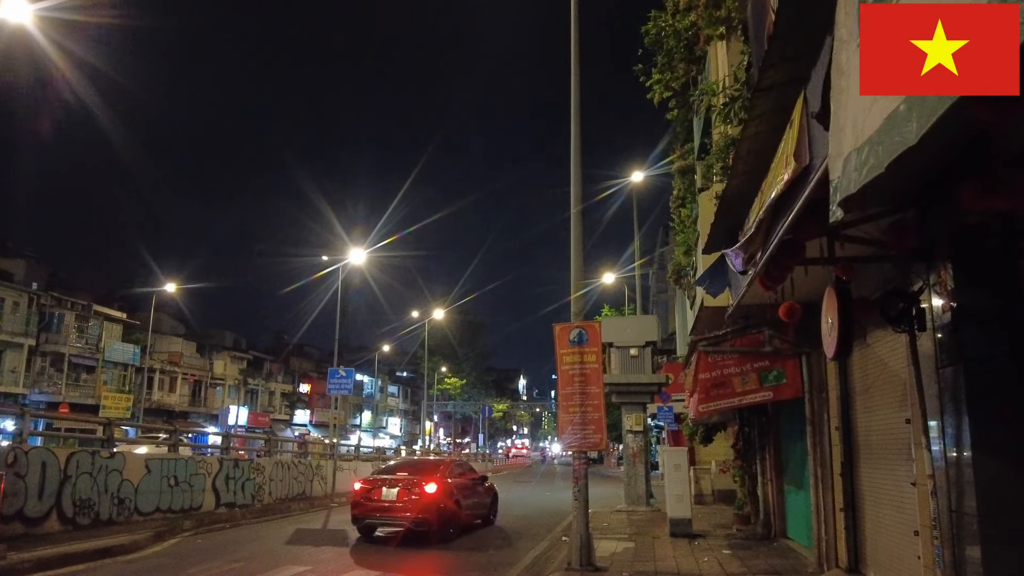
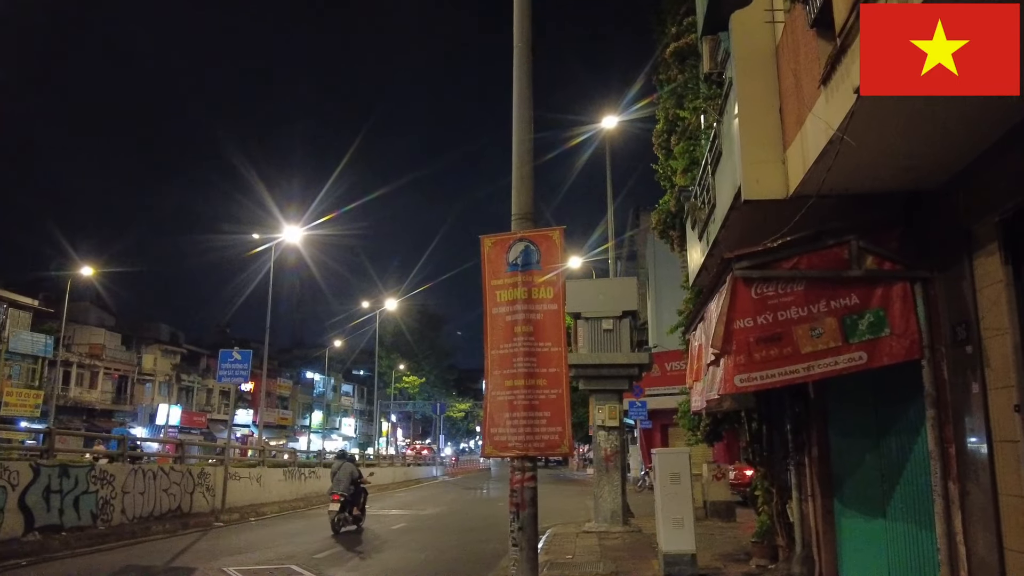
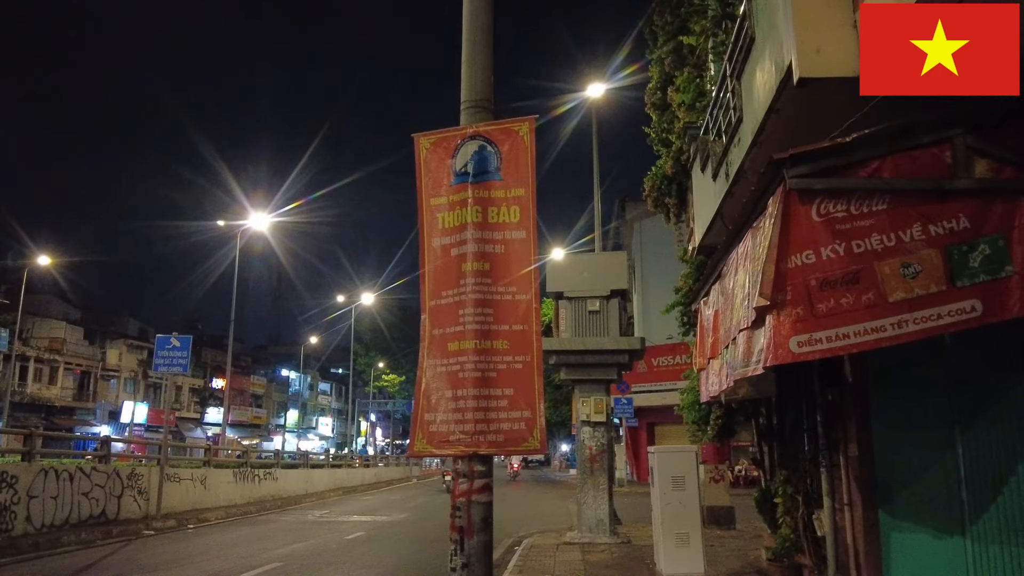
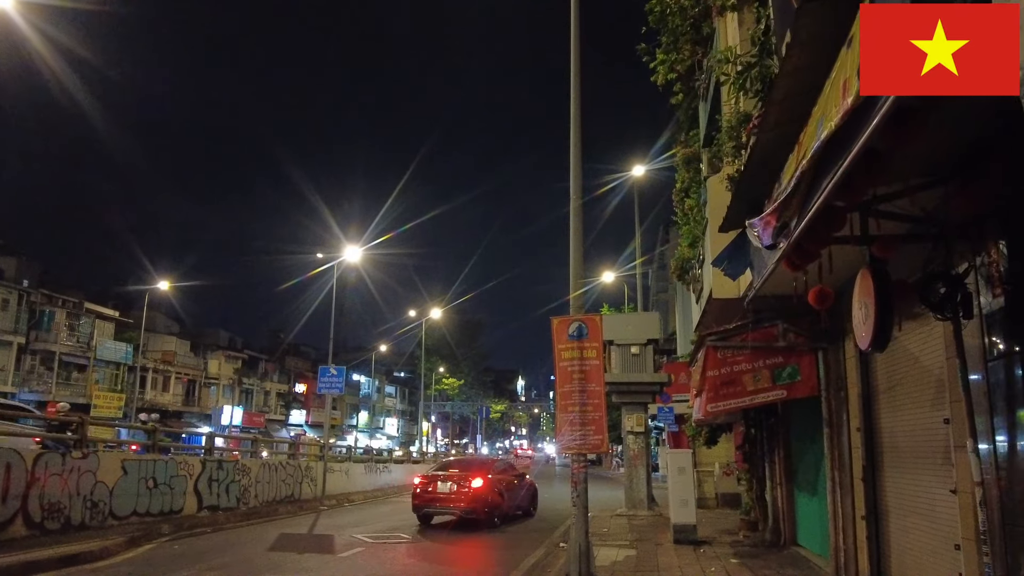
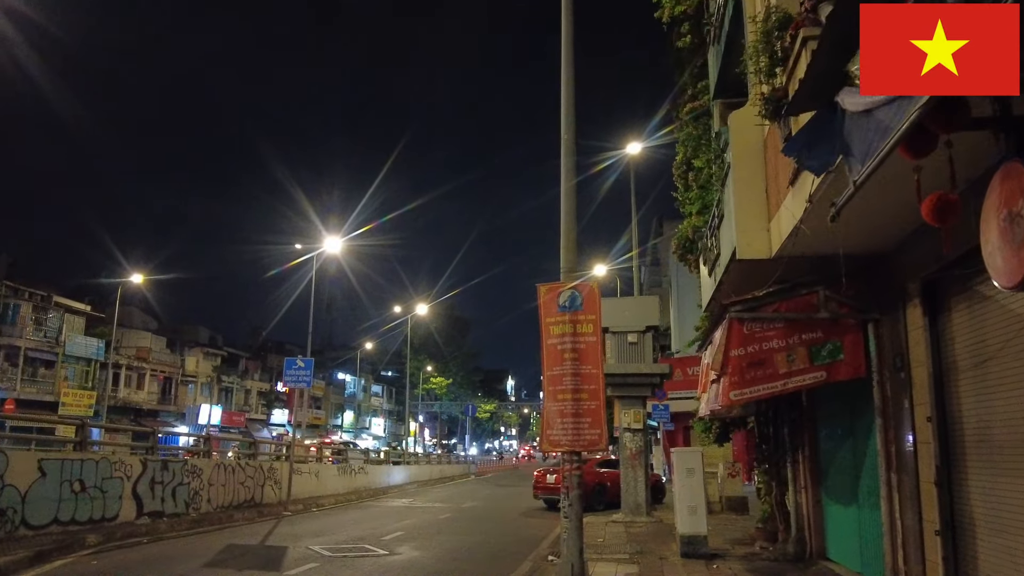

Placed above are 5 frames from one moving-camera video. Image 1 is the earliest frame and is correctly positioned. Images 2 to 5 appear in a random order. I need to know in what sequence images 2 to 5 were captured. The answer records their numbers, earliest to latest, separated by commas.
4, 5, 2, 3
